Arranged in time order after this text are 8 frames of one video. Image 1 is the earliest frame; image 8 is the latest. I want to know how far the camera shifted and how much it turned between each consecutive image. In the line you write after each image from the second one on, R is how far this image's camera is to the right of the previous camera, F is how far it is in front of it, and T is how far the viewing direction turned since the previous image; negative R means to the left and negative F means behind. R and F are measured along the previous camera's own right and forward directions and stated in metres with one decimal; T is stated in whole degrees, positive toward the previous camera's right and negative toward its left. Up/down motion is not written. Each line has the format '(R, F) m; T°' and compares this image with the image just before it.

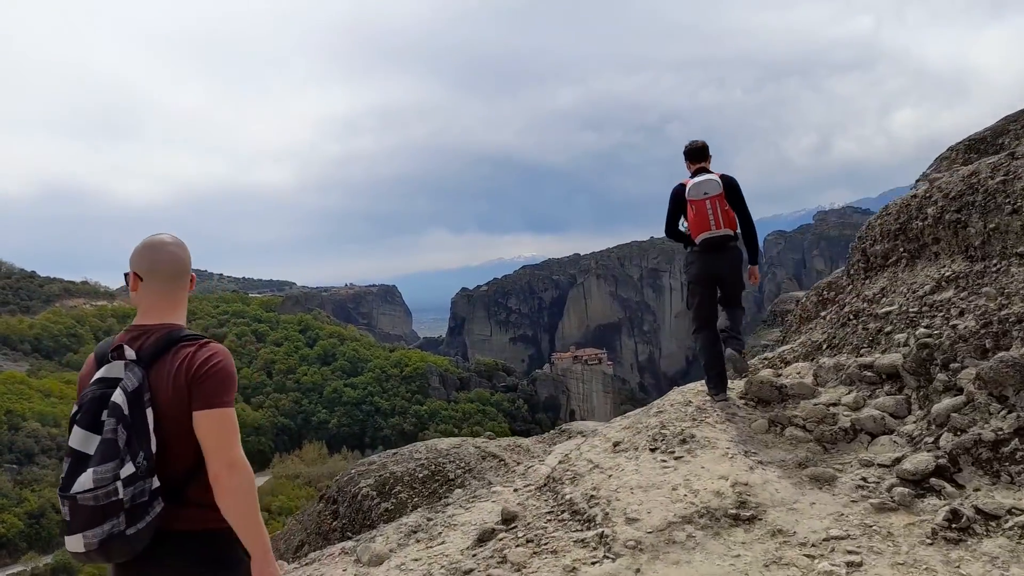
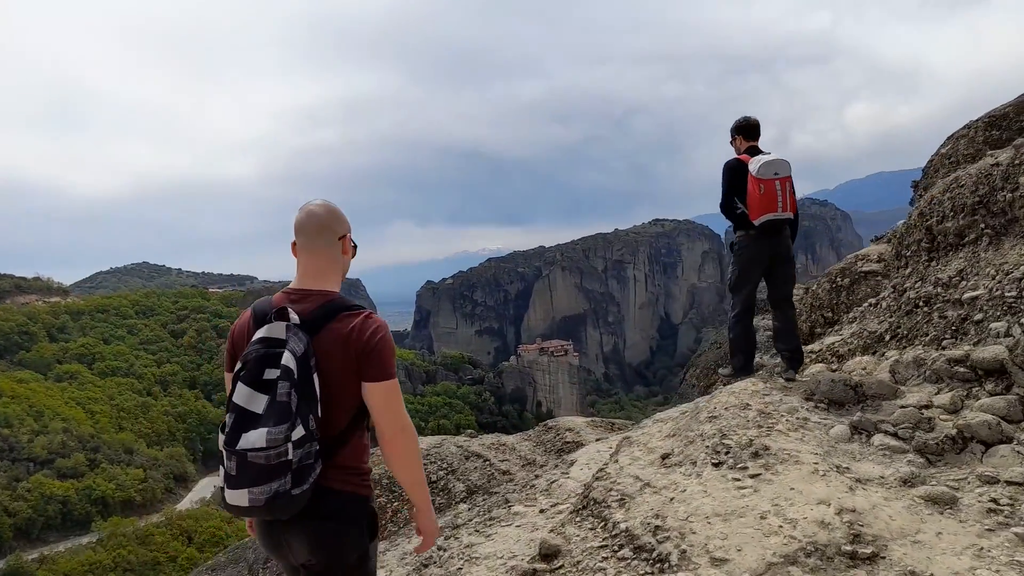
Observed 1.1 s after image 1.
(-0.4, +0.8) m; +3°
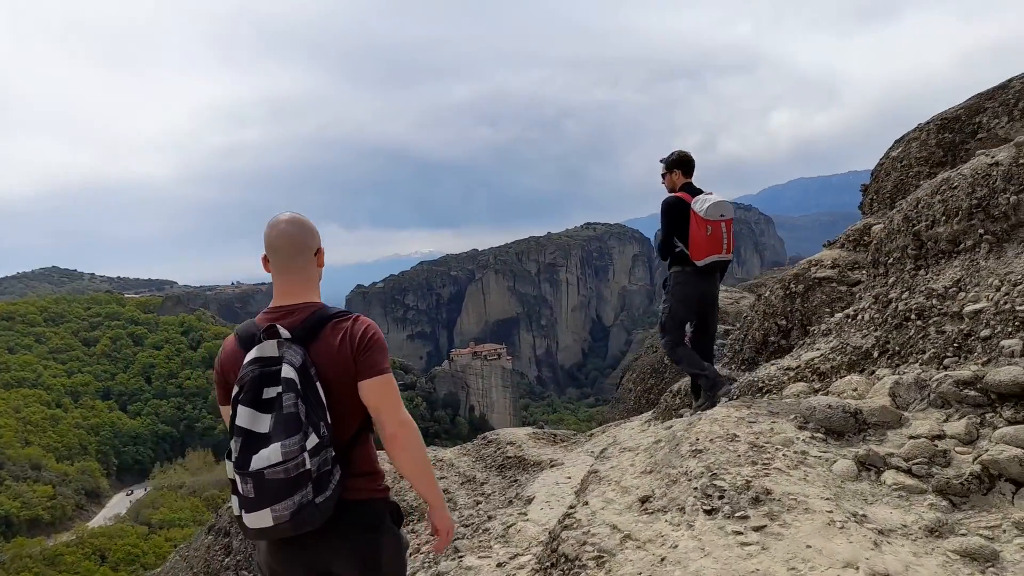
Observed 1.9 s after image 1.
(-0.1, +0.7) m; +5°
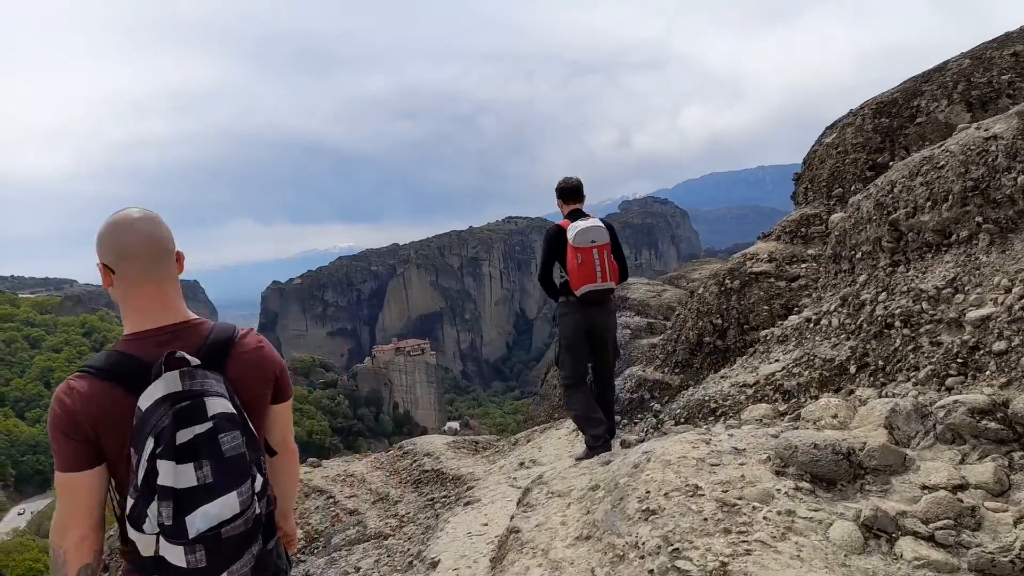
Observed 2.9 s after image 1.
(+0.1, +1.0) m; +6°
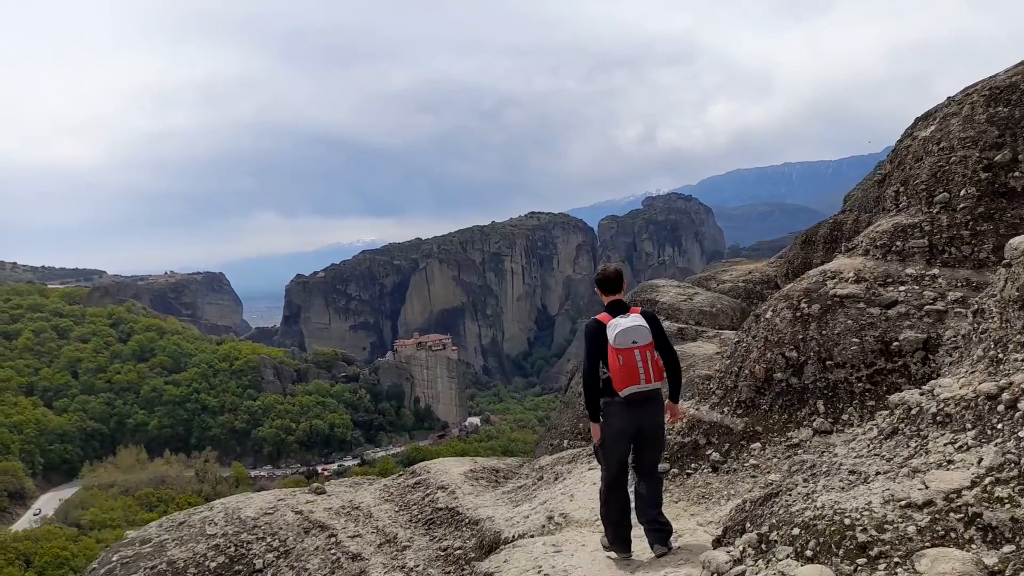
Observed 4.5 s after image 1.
(-0.1, +1.4) m; -2°
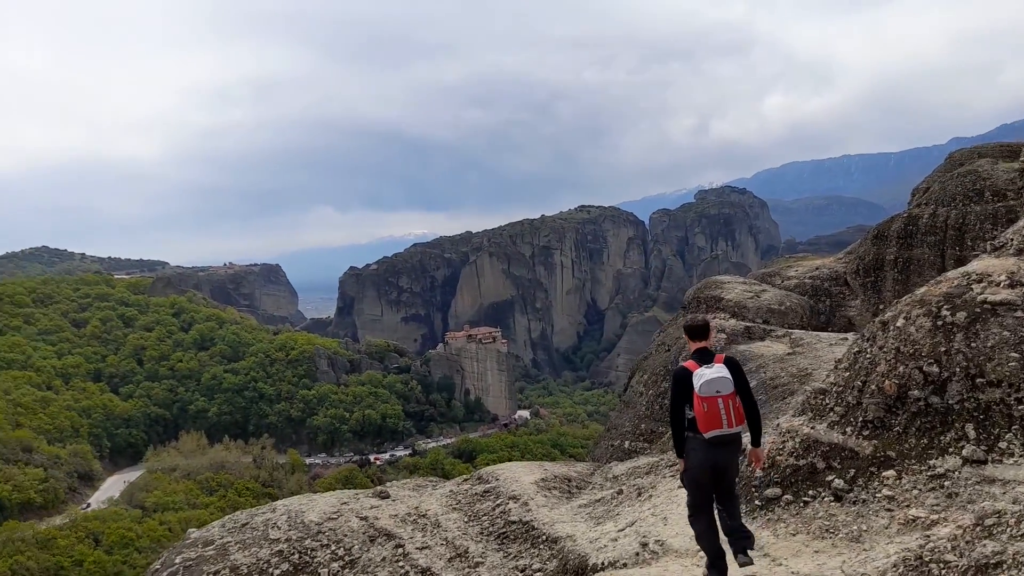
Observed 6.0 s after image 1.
(-0.4, +0.7) m; -4°
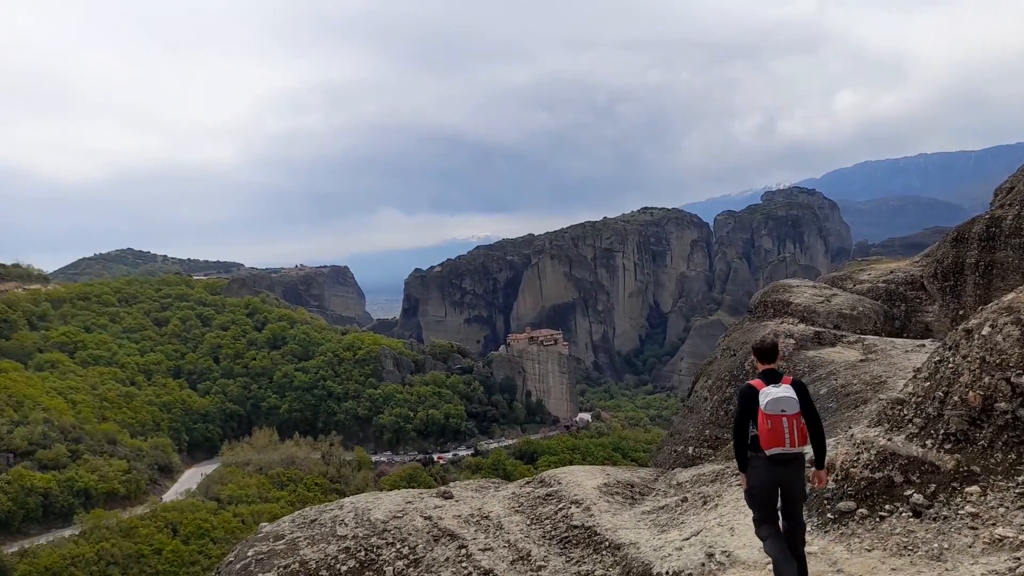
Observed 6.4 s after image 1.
(0.0, 0.0) m; -5°
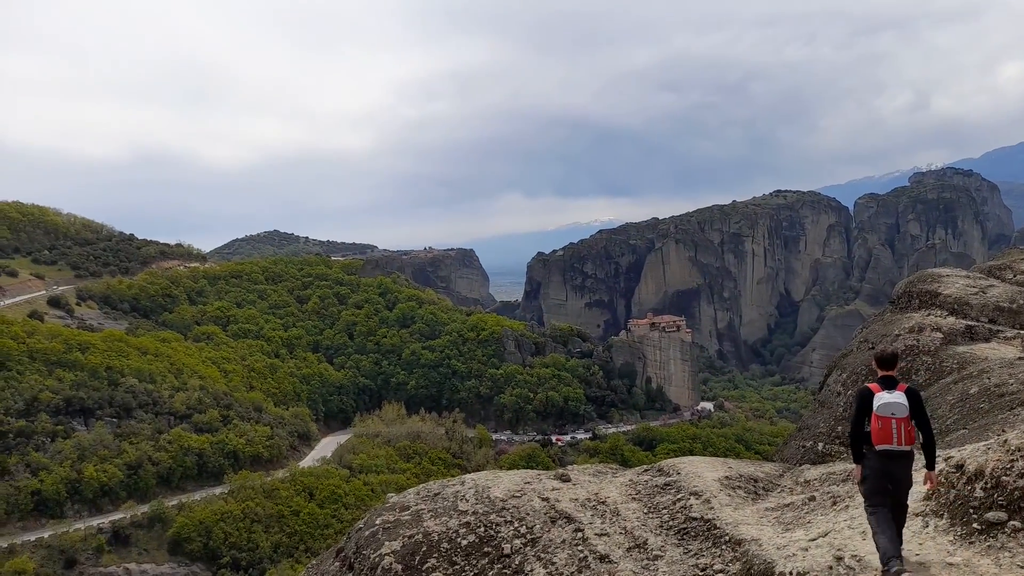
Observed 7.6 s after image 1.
(0.0, 0.0) m; -9°
